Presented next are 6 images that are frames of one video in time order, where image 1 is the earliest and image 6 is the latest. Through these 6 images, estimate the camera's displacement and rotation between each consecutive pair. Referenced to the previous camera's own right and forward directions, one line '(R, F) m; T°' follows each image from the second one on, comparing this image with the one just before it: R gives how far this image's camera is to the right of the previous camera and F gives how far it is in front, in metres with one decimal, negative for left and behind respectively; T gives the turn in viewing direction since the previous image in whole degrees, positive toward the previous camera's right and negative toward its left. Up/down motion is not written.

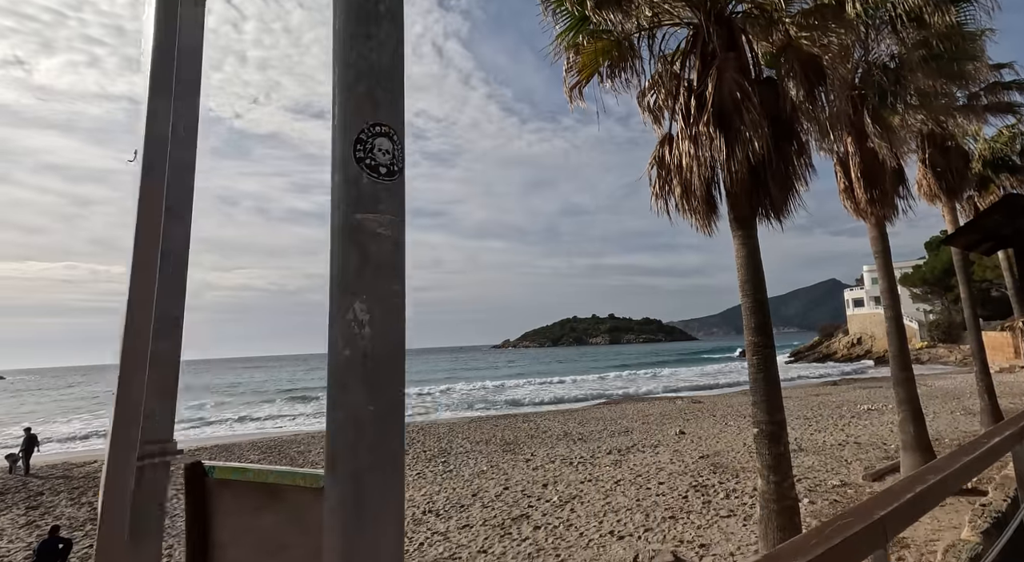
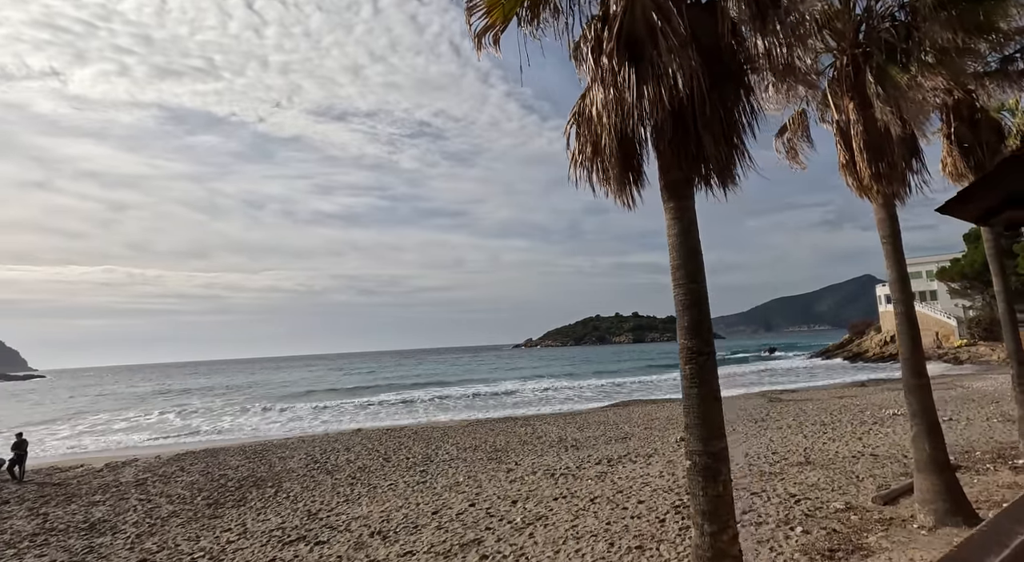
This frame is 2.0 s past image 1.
(+0.9, +1.0) m; -2°
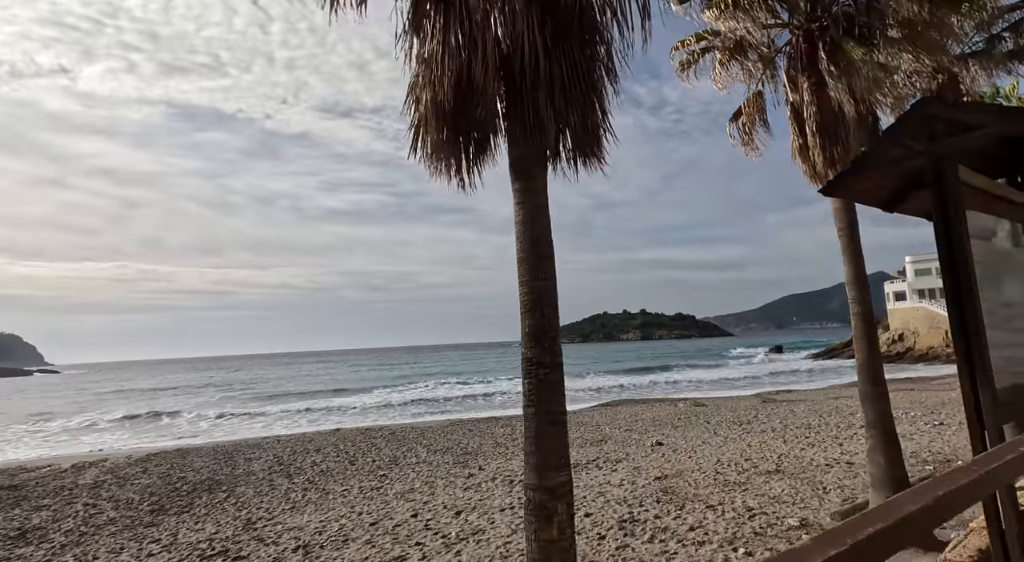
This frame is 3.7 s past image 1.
(+0.9, +0.5) m; -1°
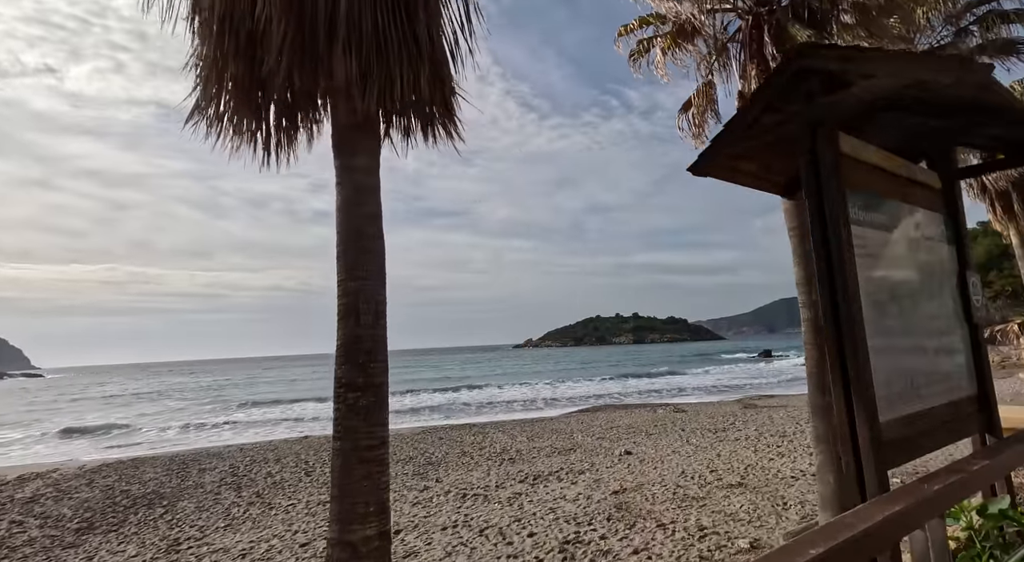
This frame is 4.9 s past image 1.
(+0.7, +0.5) m; +1°
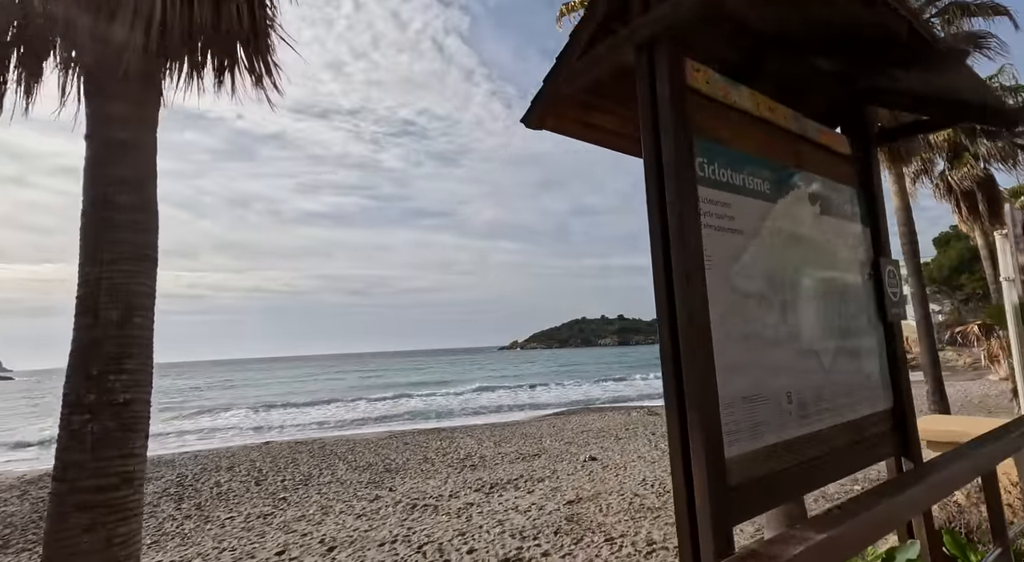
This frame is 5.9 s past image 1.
(+0.5, +0.5) m; +1°
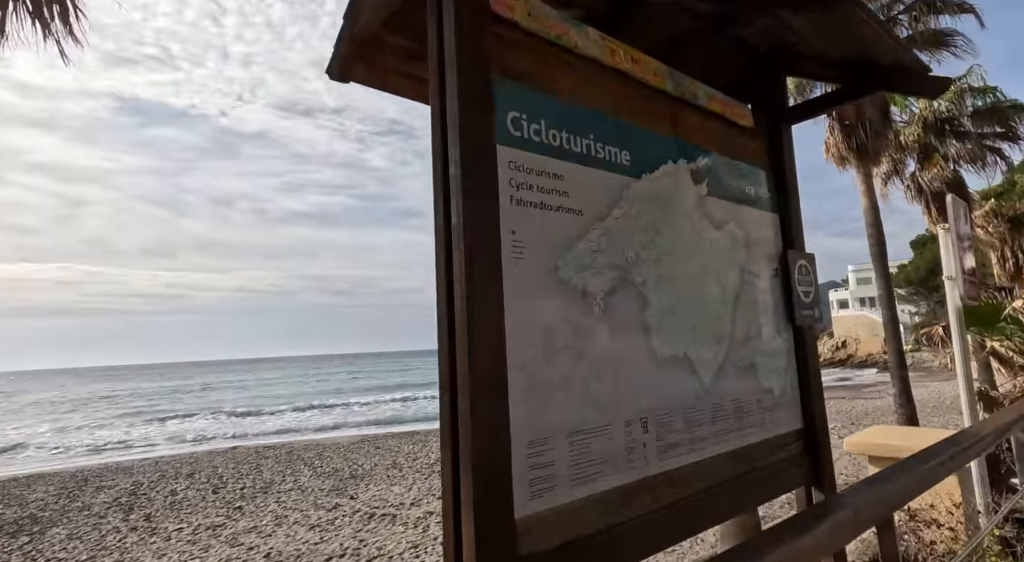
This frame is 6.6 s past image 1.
(+0.4, +0.3) m; +1°
